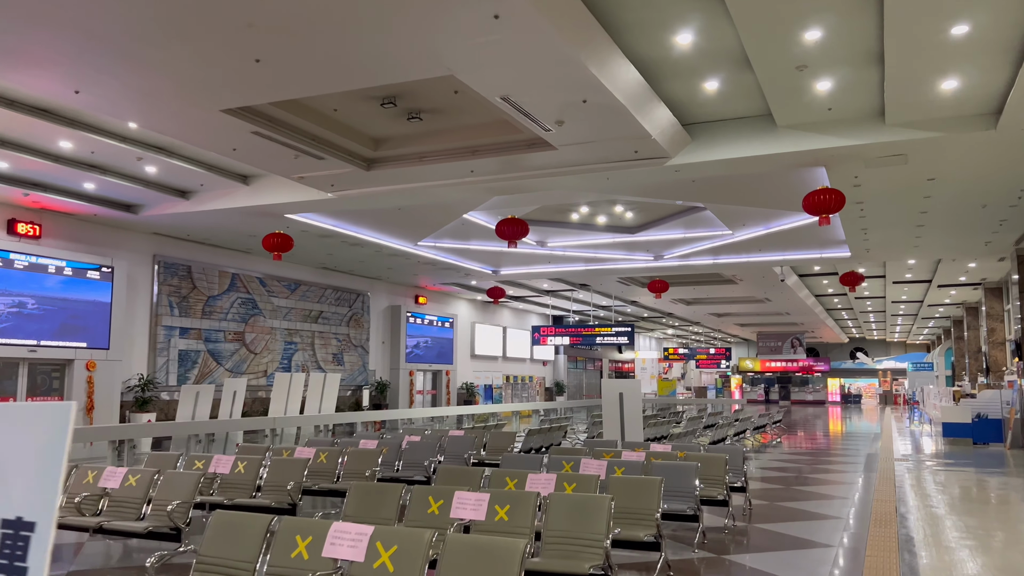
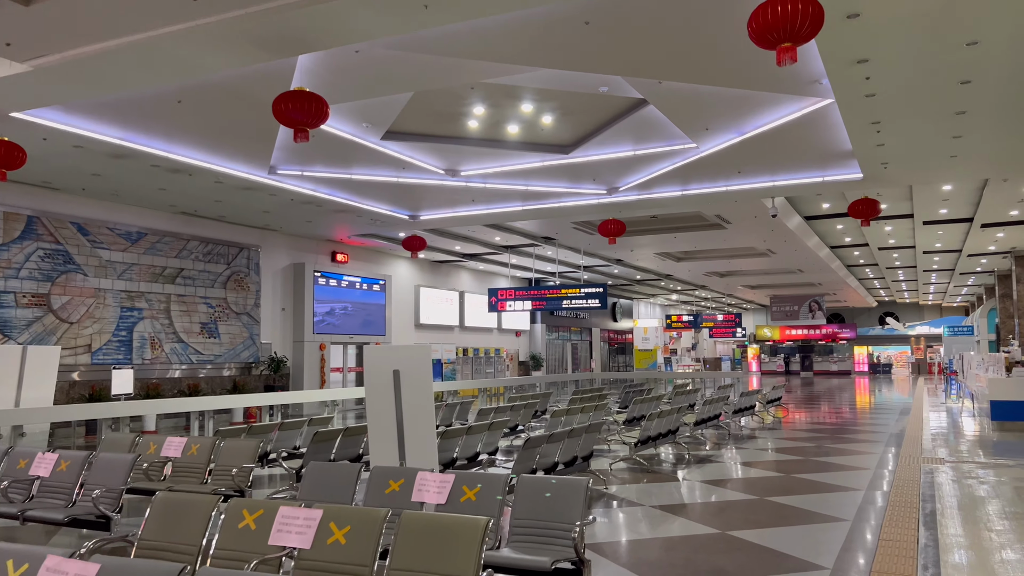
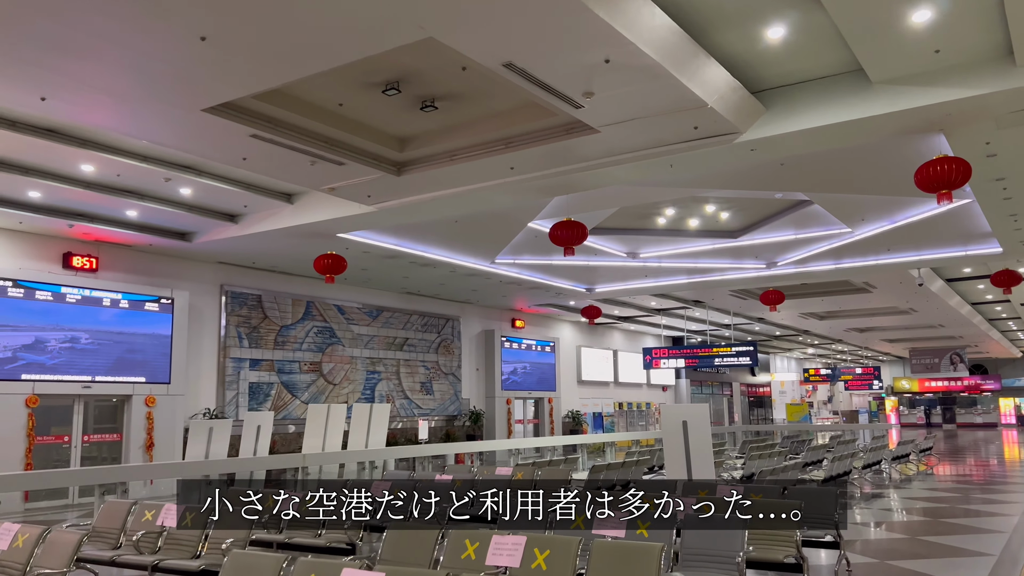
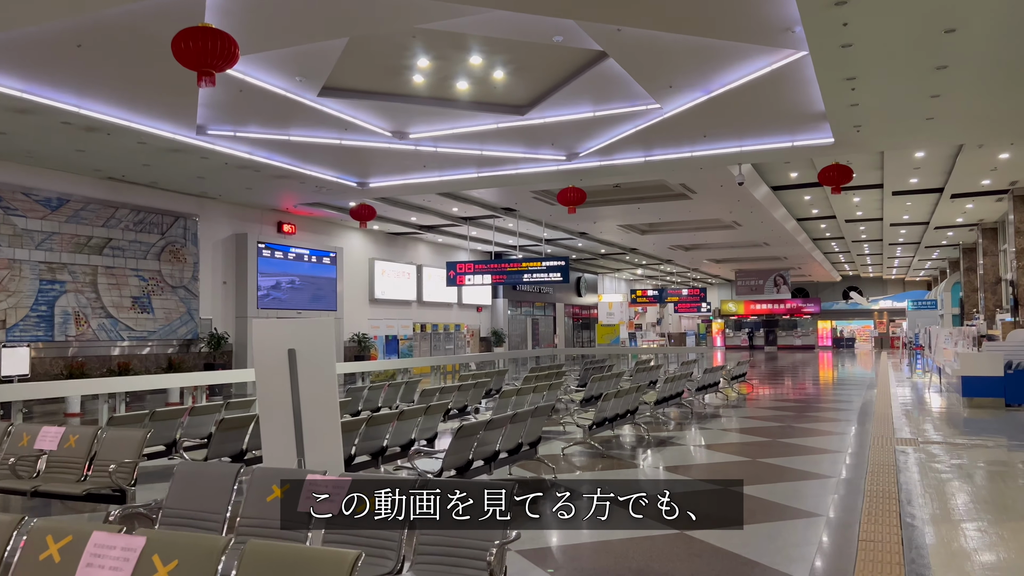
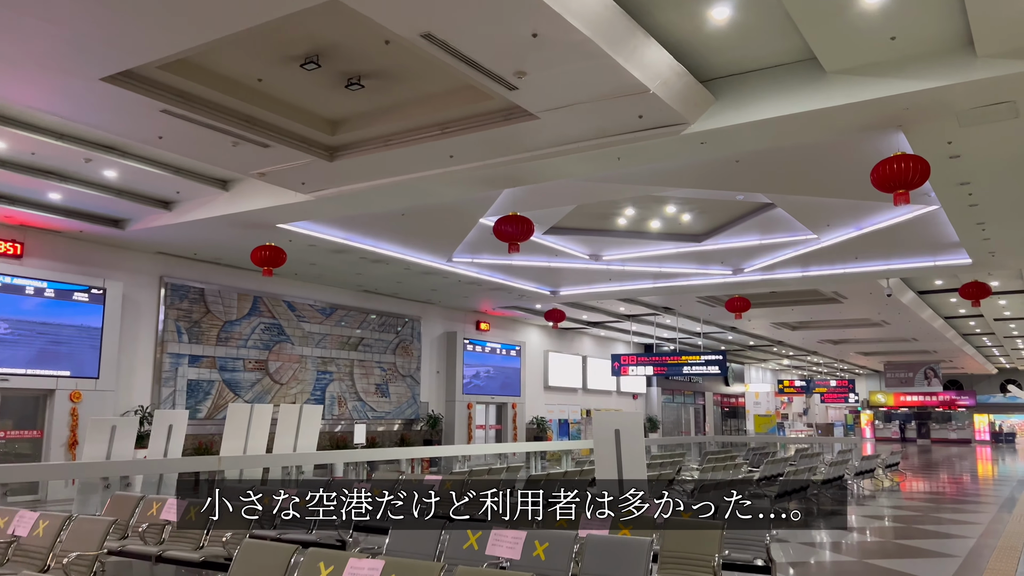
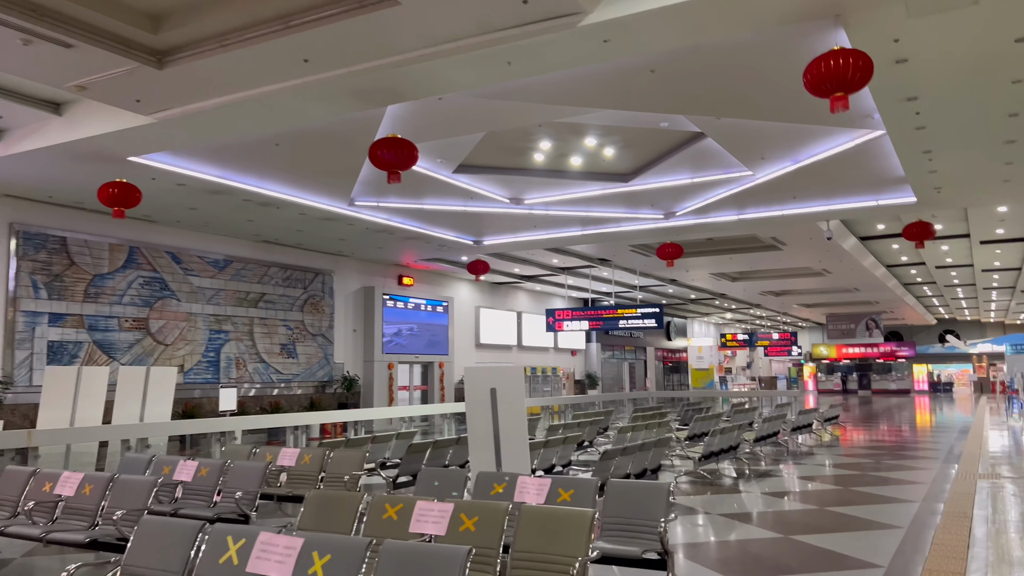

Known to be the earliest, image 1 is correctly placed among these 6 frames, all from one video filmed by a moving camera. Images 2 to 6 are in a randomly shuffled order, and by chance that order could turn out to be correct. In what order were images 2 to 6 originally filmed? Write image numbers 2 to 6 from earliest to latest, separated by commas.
3, 5, 6, 2, 4
